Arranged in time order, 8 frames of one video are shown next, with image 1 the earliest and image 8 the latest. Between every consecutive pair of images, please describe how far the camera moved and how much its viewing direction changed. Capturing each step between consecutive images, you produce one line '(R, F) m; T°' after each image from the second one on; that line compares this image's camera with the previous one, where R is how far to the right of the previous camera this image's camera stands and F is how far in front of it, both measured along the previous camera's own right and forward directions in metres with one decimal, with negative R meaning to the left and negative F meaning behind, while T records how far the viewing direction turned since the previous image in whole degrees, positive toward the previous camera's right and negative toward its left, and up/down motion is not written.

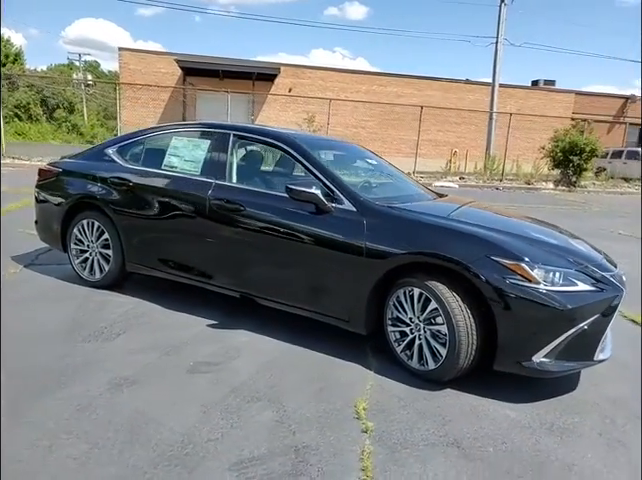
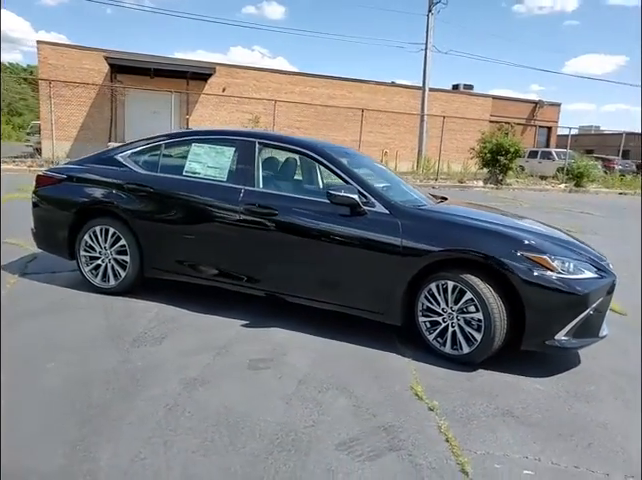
(-0.7, -0.2) m; +8°
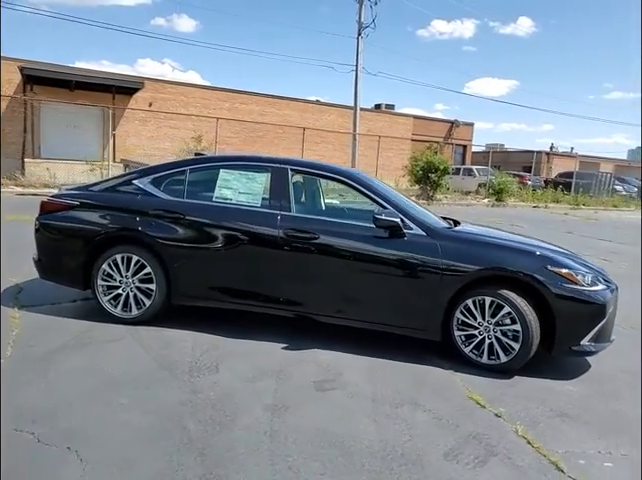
(-0.9, -0.1) m; +9°
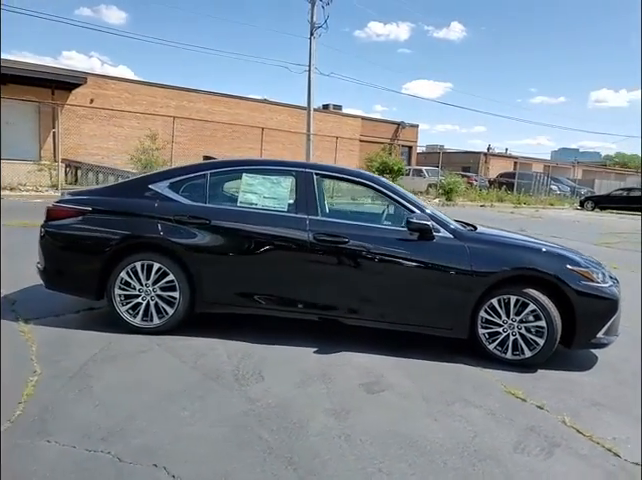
(-0.6, 0.0) m; +7°
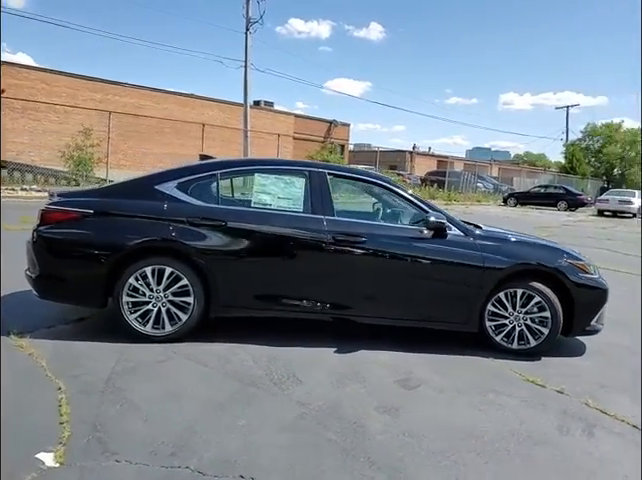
(-0.7, 0.0) m; +8°
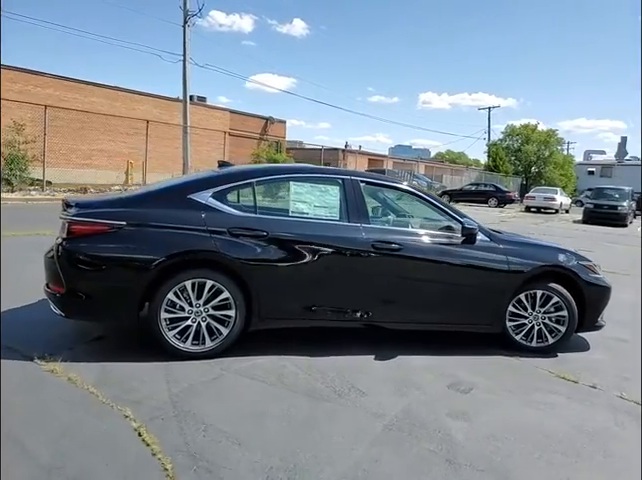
(-0.8, +0.1) m; +8°
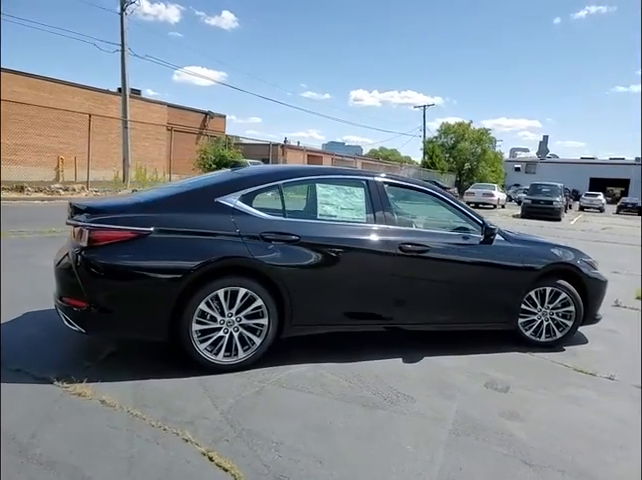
(-0.7, +0.1) m; +7°
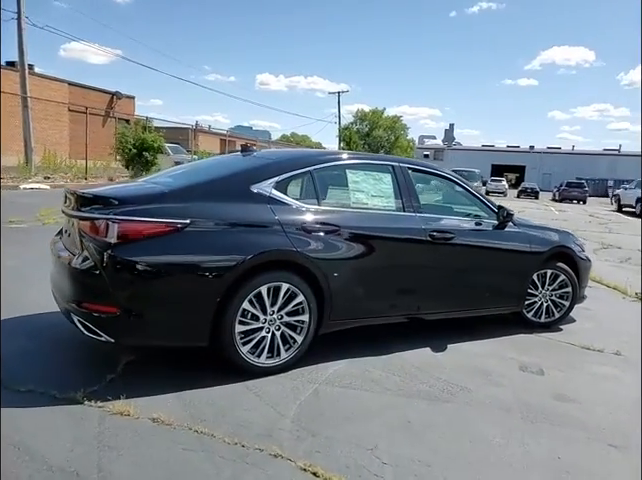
(-0.8, +0.3) m; +10°
